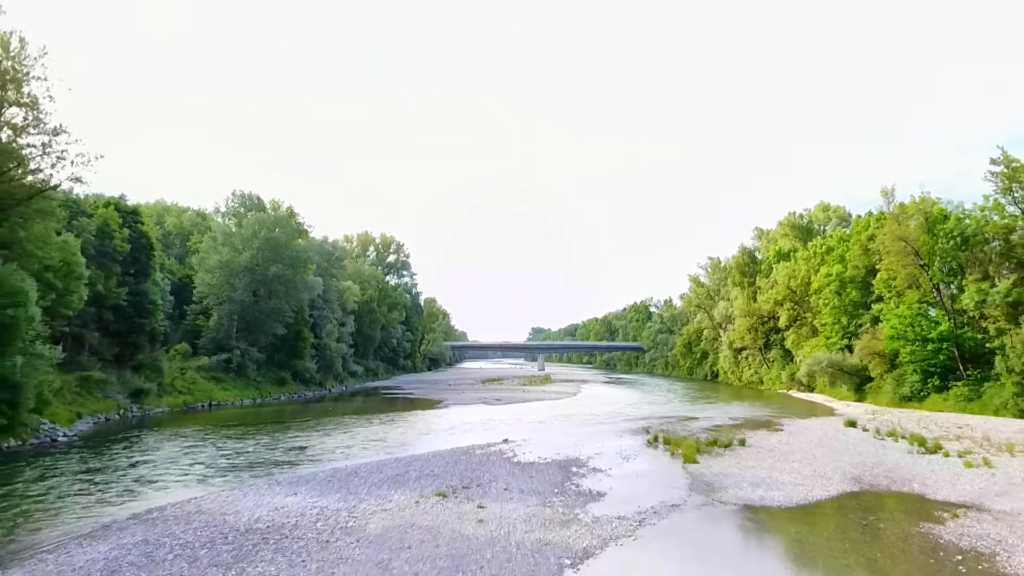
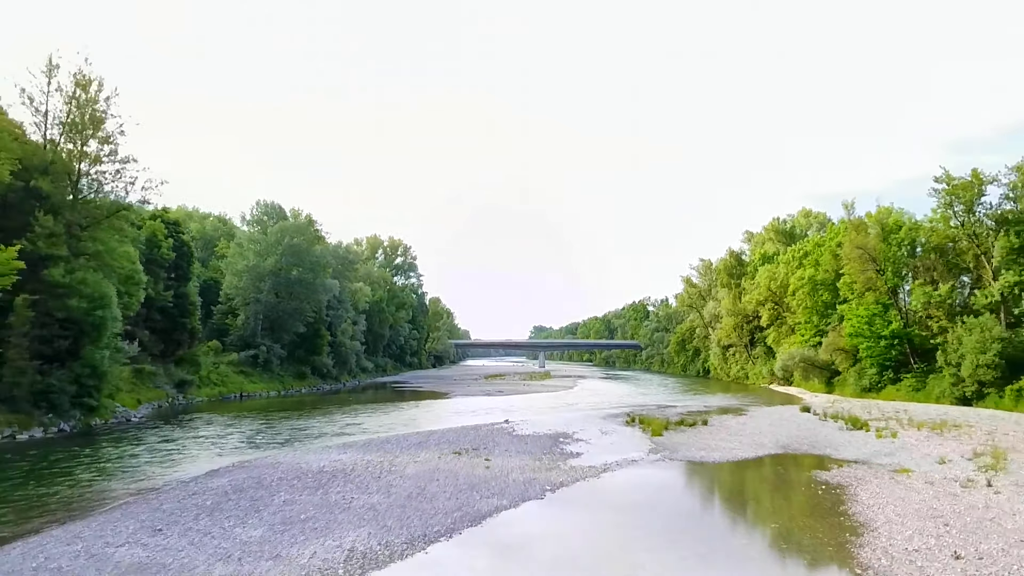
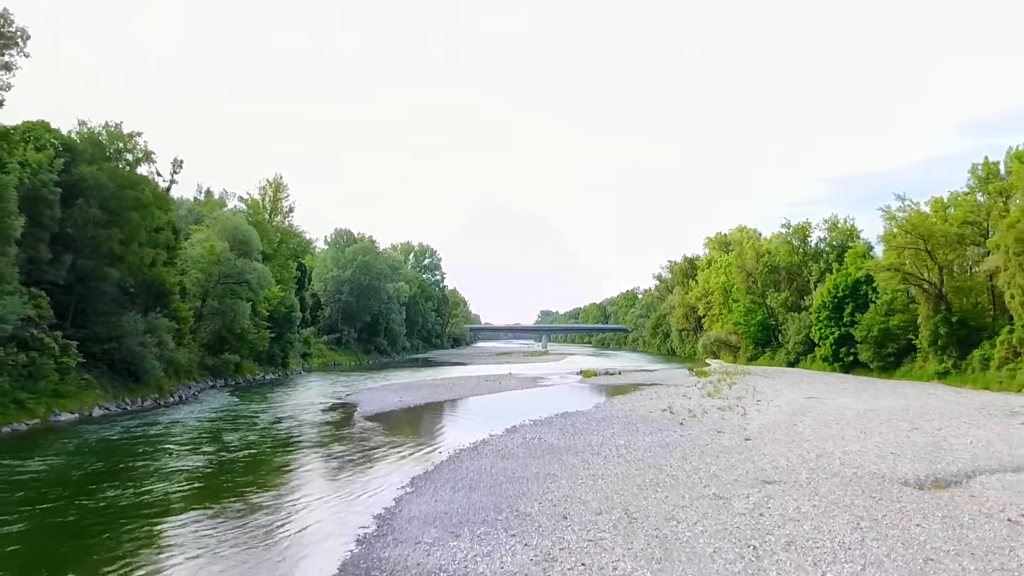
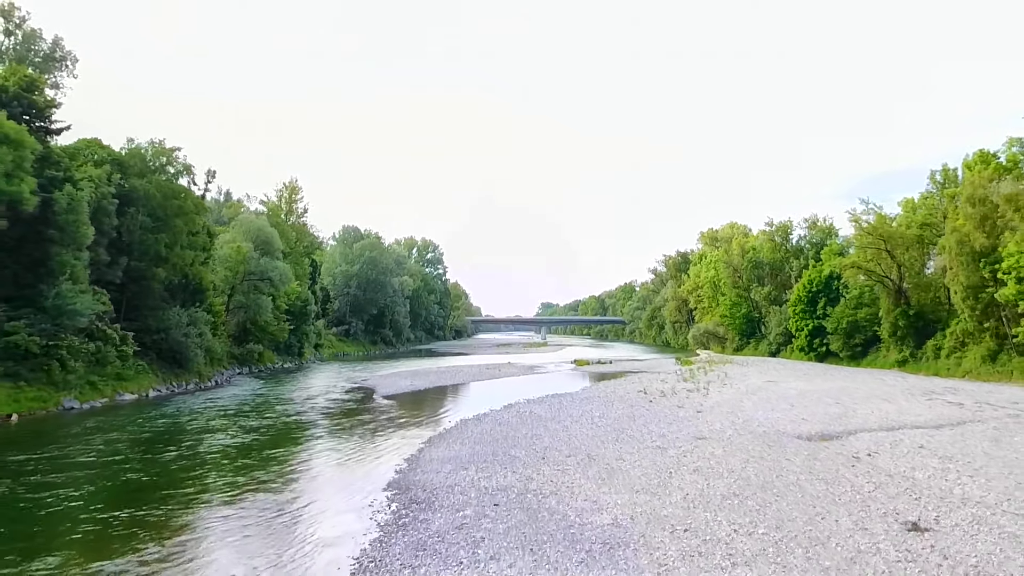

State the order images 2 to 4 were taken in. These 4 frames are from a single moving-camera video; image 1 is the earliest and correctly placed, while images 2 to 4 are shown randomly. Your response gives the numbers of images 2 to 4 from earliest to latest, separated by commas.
2, 3, 4
